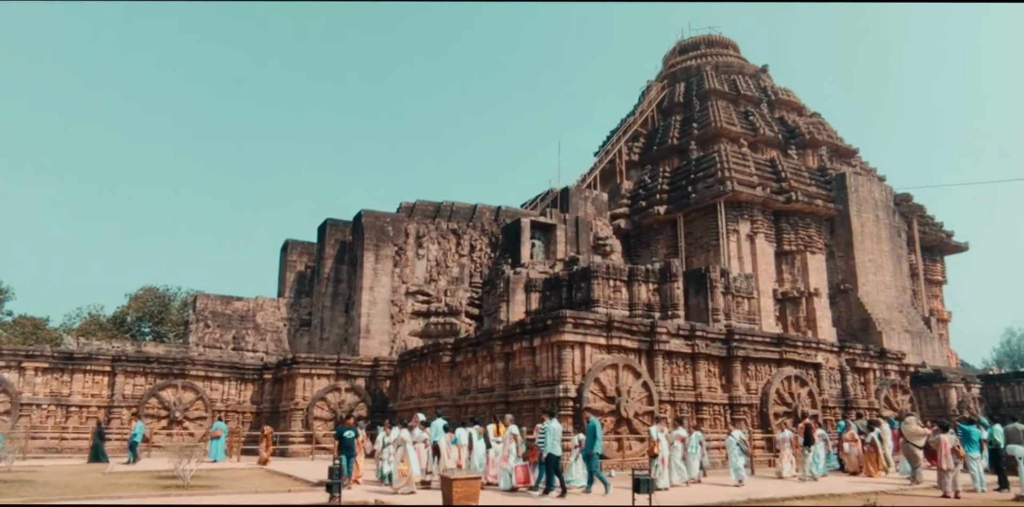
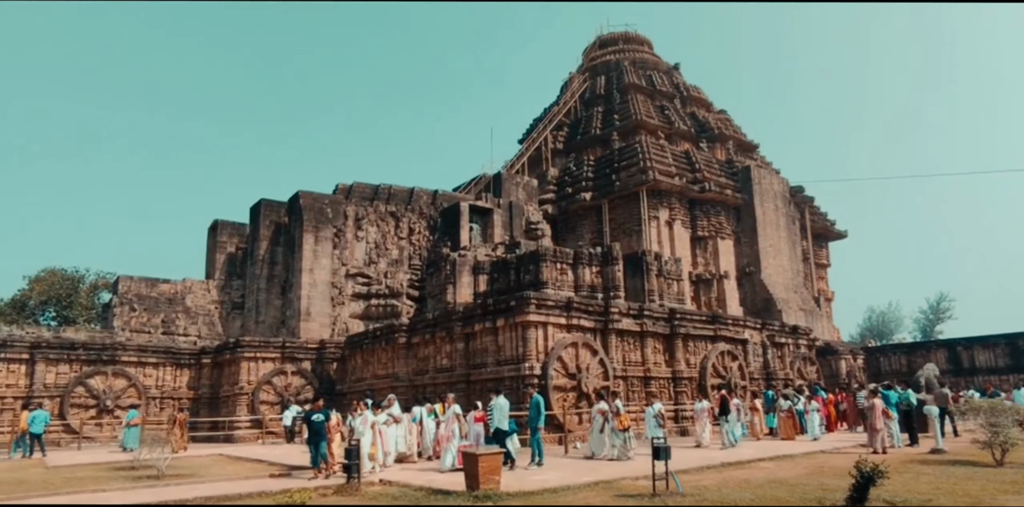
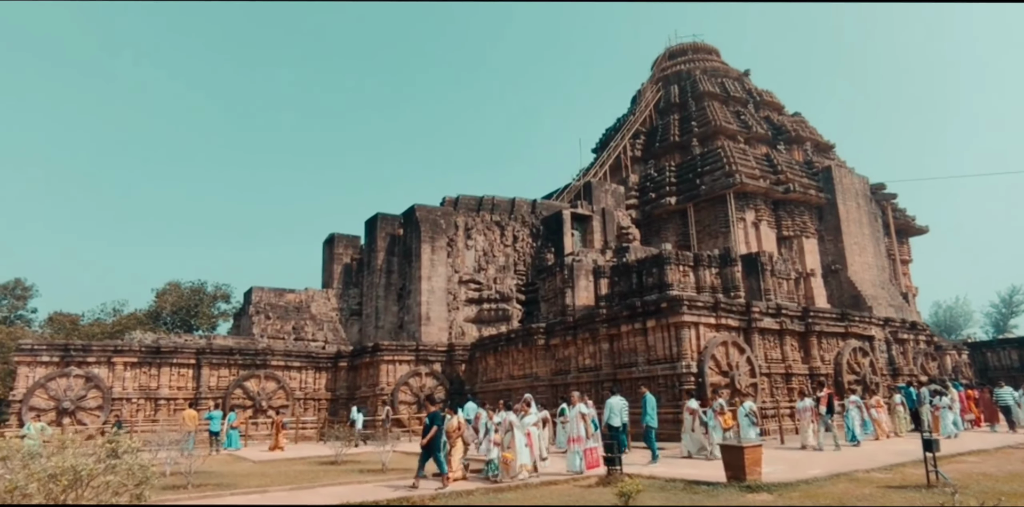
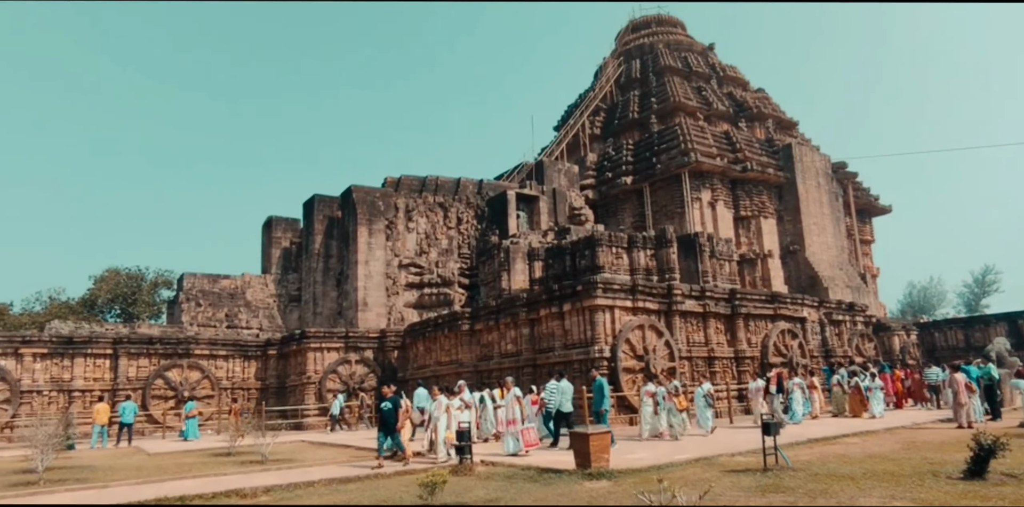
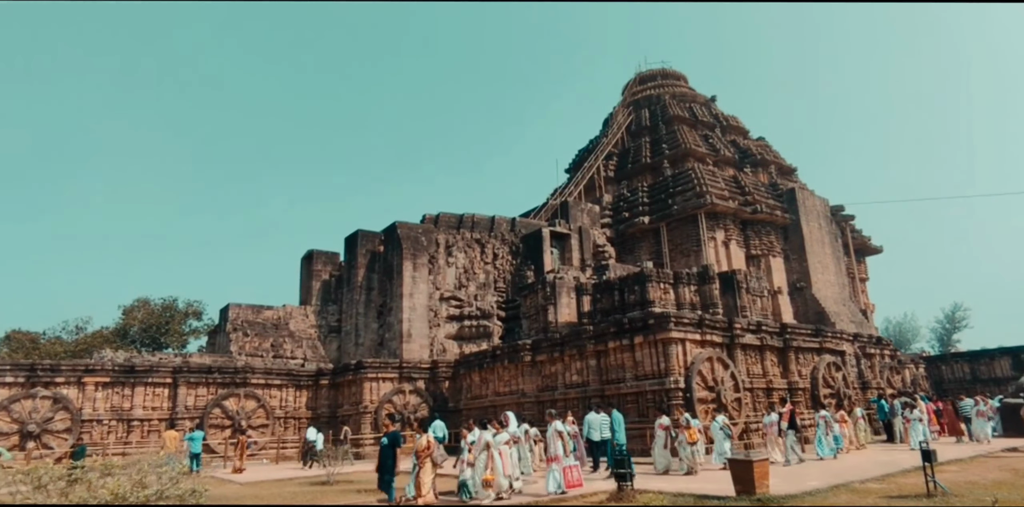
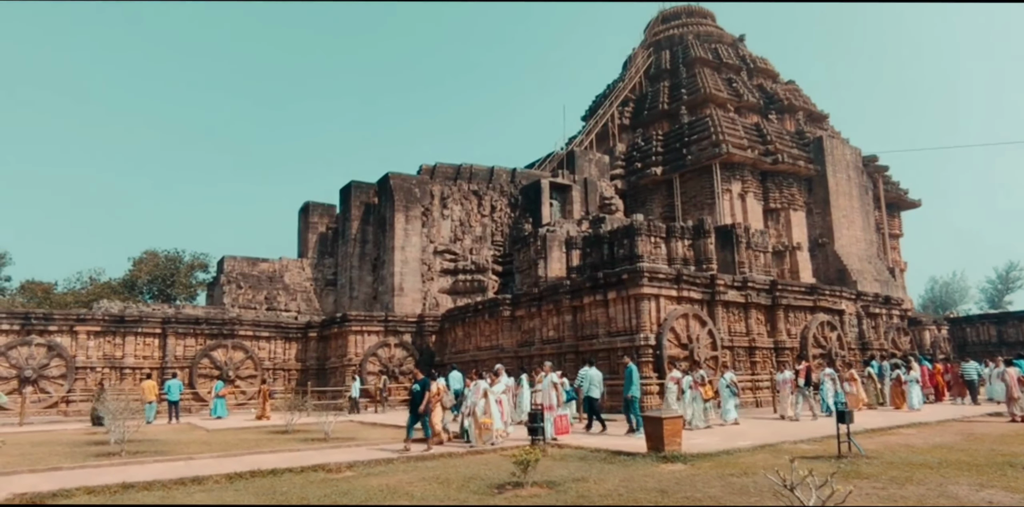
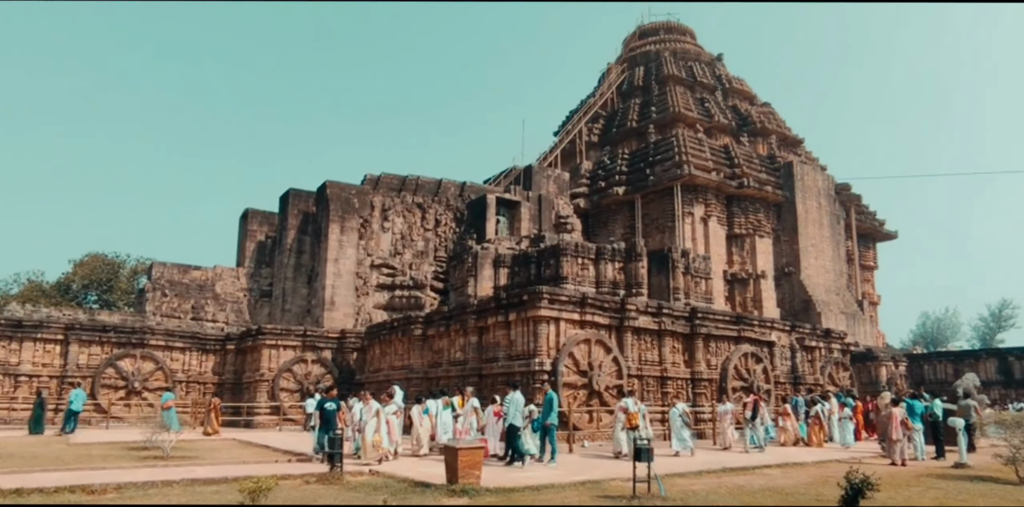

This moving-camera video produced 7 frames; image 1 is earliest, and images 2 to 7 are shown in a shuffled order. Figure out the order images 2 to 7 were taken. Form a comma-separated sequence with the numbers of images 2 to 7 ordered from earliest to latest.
7, 2, 4, 6, 3, 5
